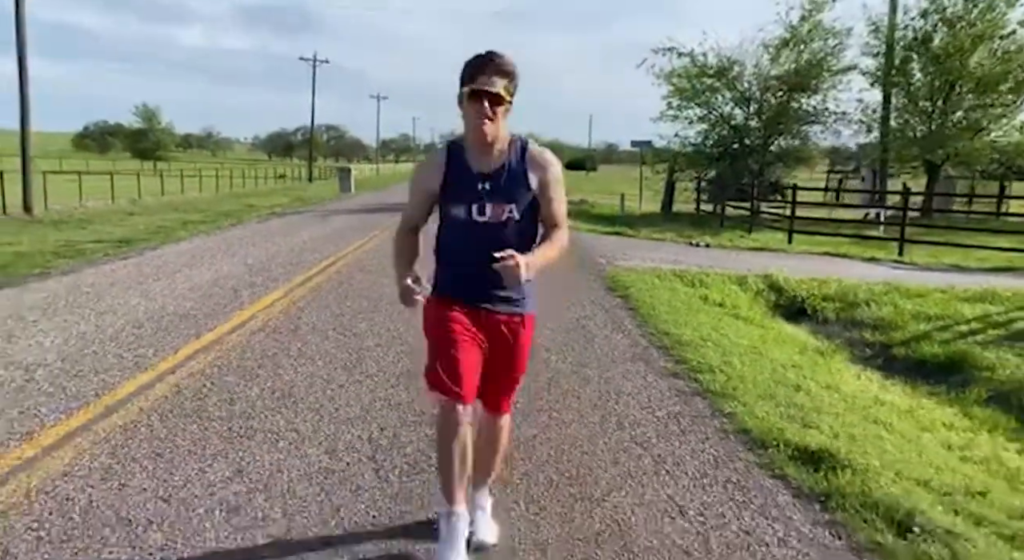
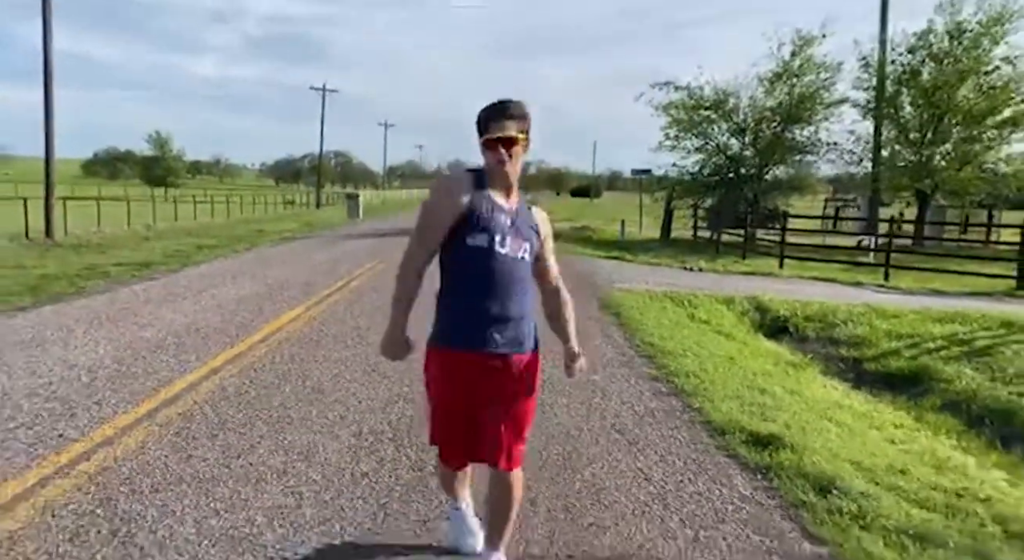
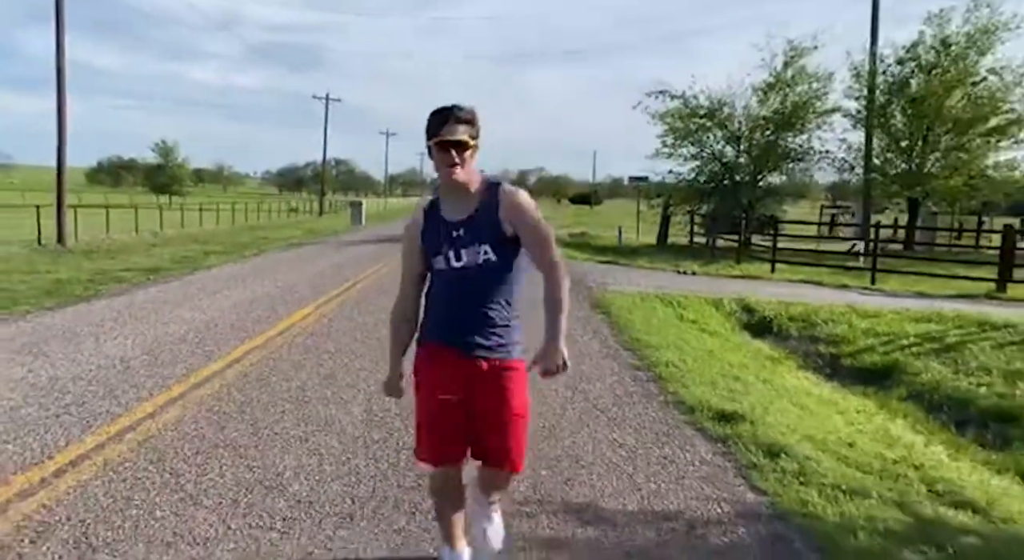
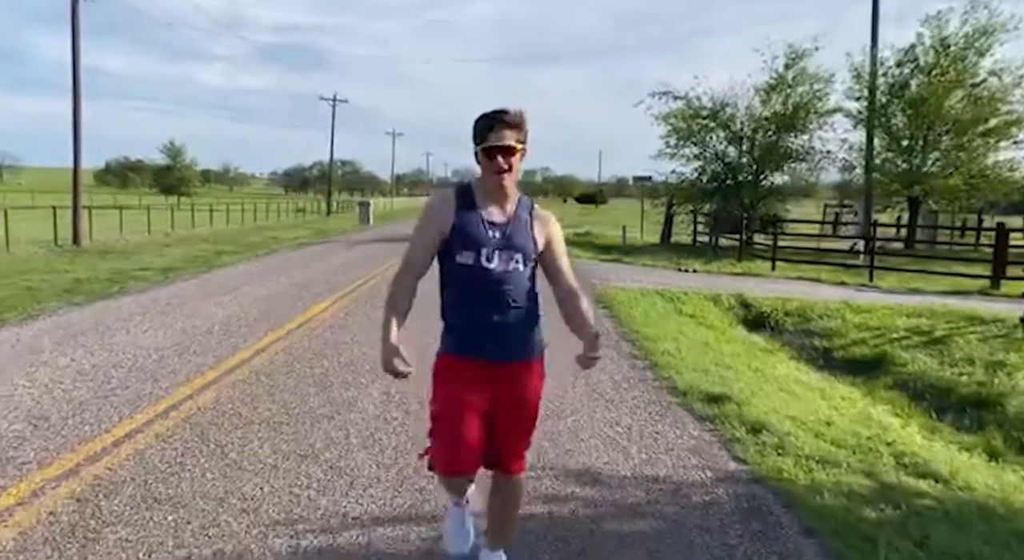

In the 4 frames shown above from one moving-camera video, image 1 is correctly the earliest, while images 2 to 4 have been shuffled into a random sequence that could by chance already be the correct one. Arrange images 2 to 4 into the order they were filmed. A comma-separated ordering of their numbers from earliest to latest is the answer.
2, 3, 4
